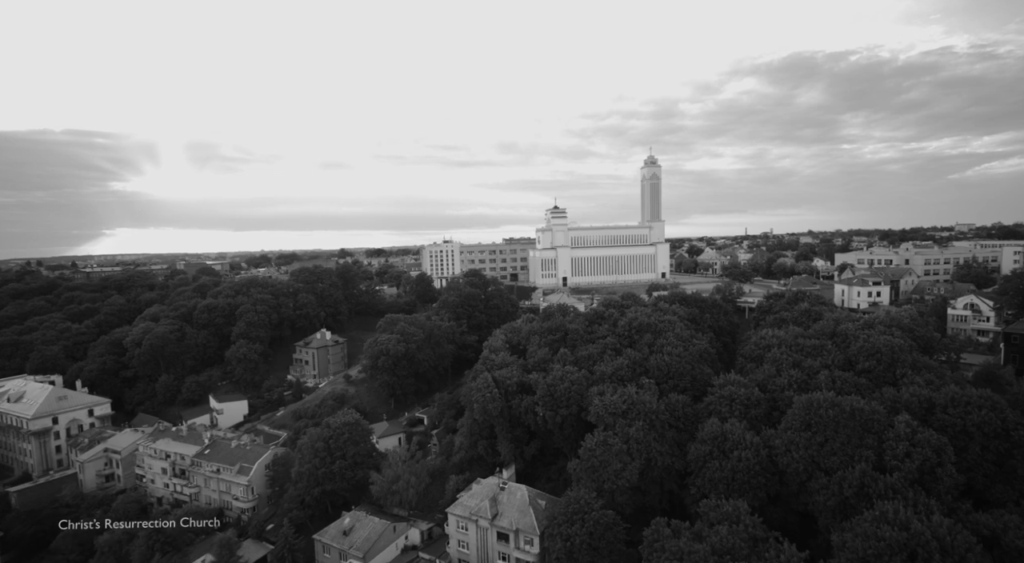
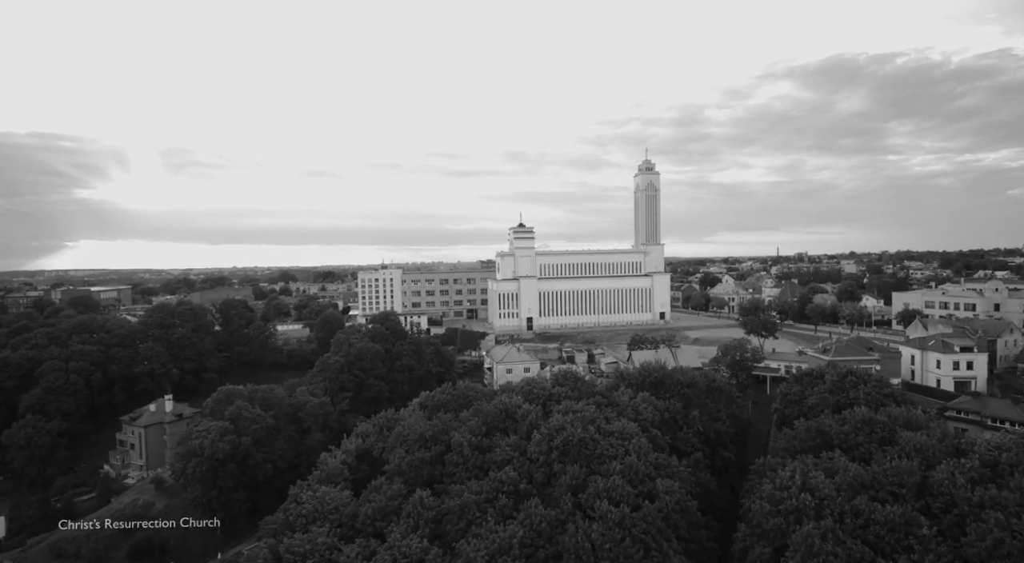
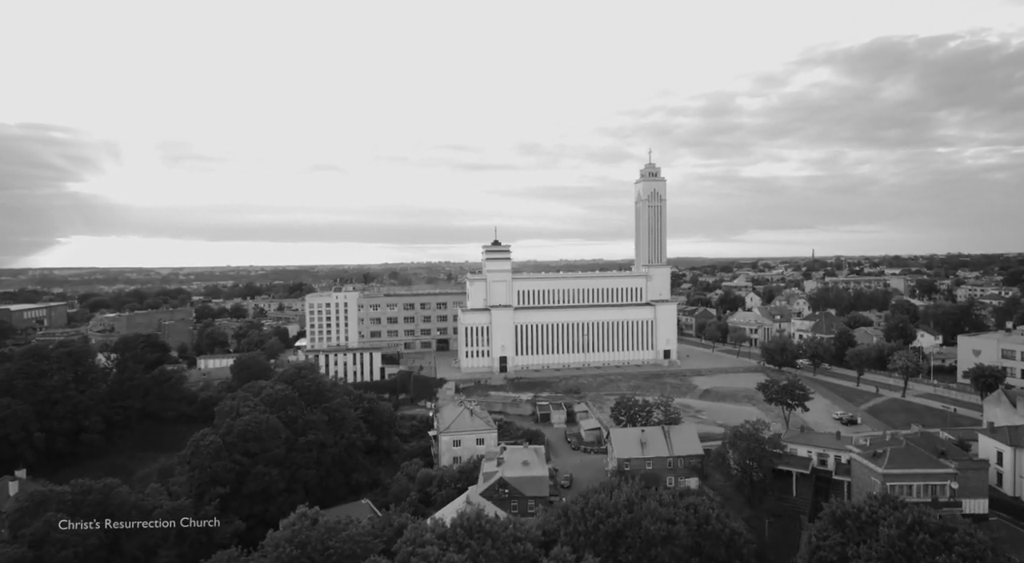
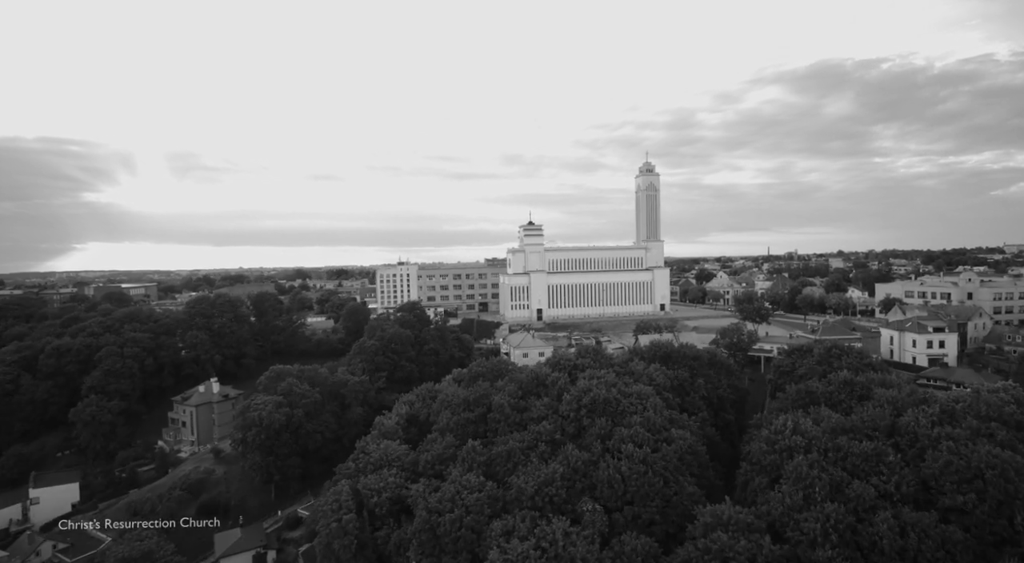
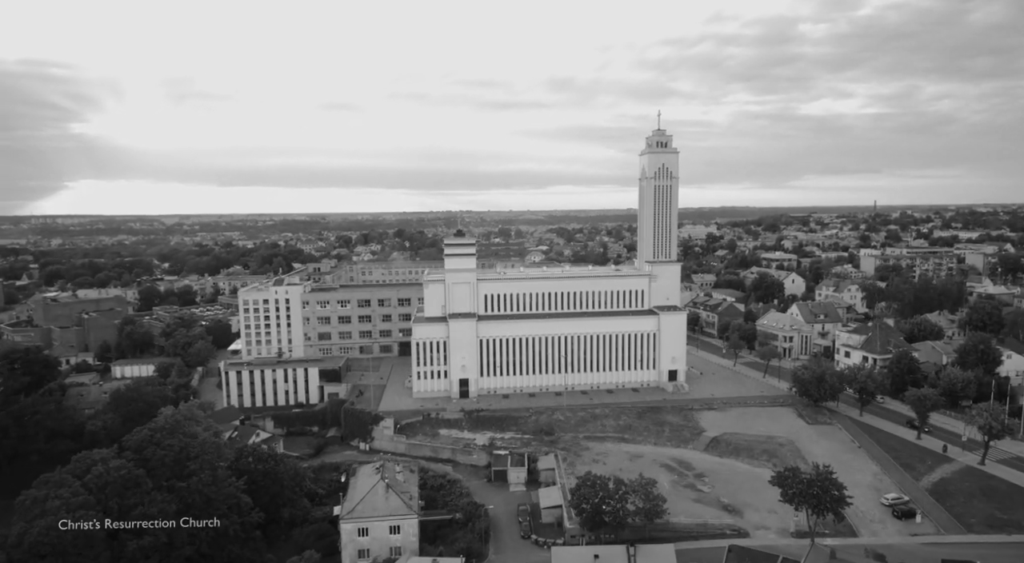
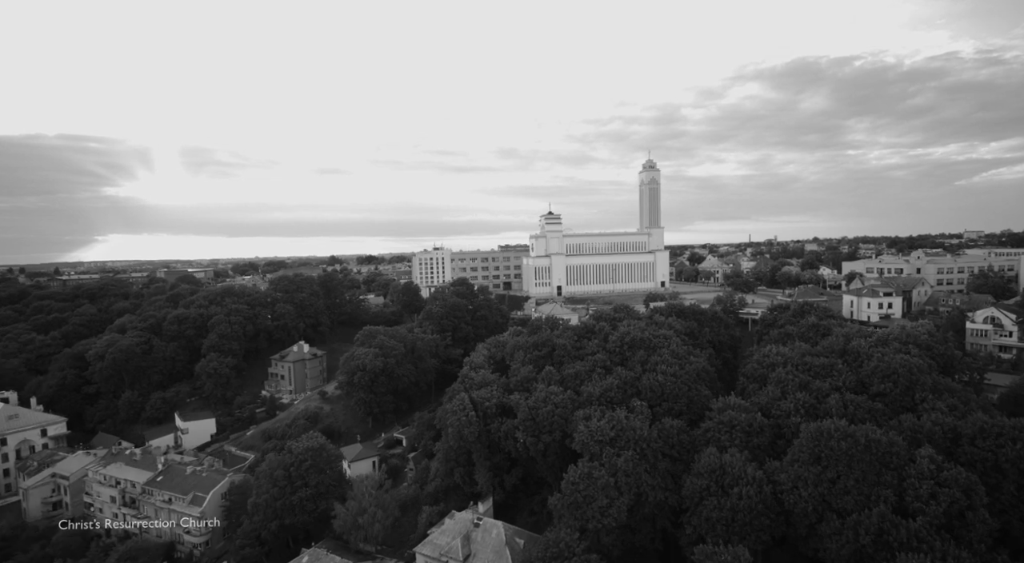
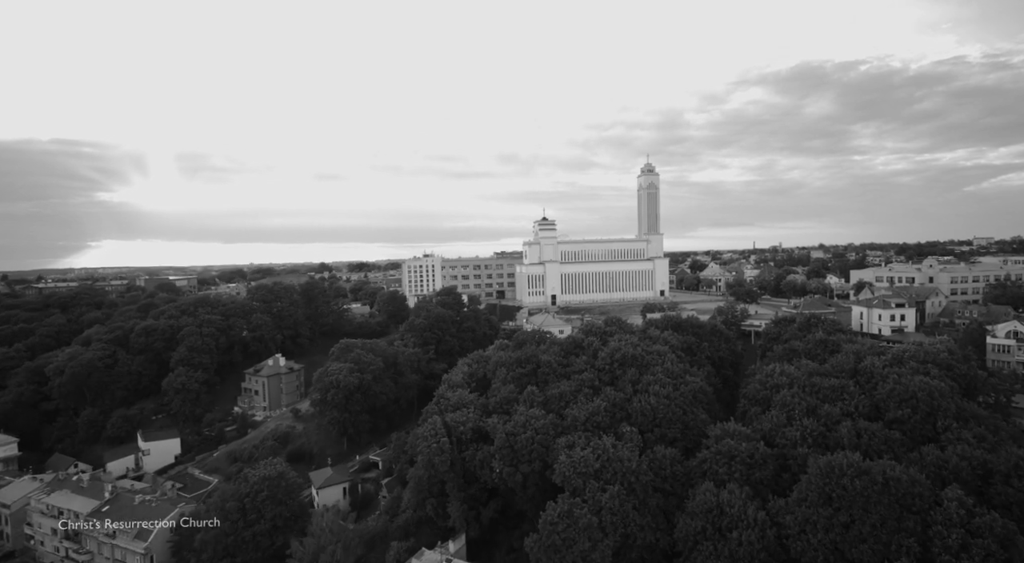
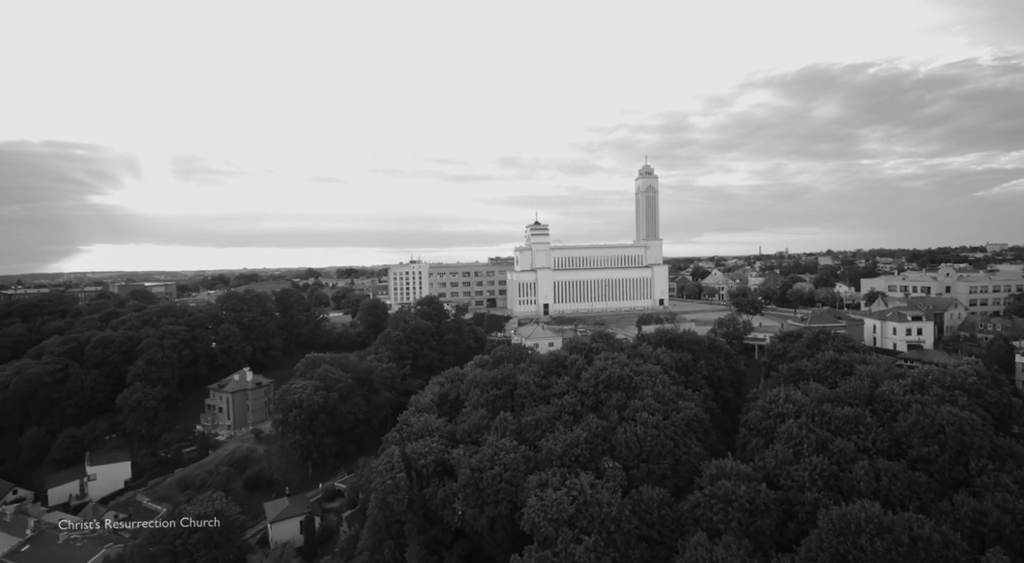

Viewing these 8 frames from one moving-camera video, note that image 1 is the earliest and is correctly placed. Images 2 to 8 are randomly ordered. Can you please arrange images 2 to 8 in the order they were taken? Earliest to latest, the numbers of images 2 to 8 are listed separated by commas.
6, 7, 8, 4, 2, 3, 5
